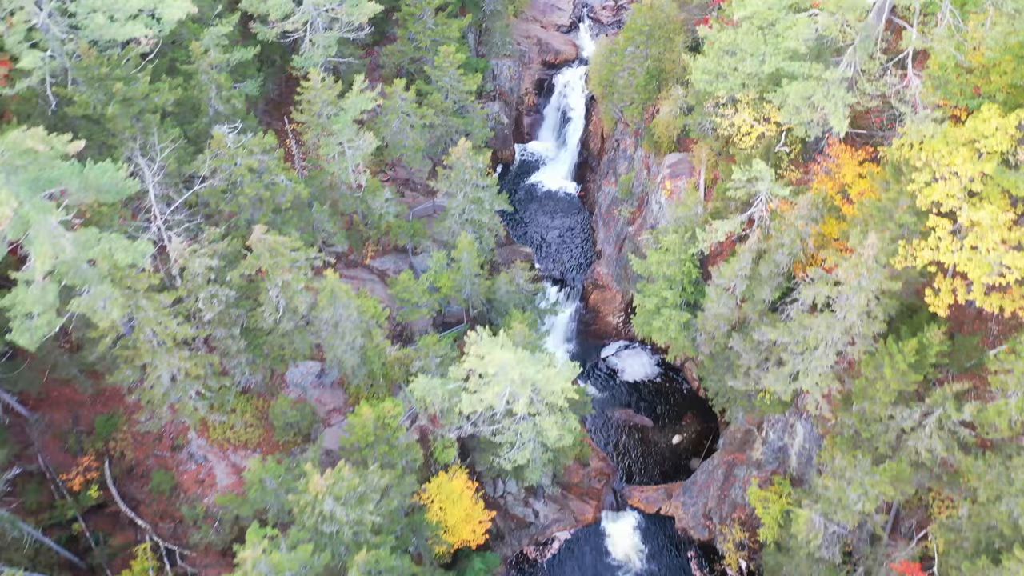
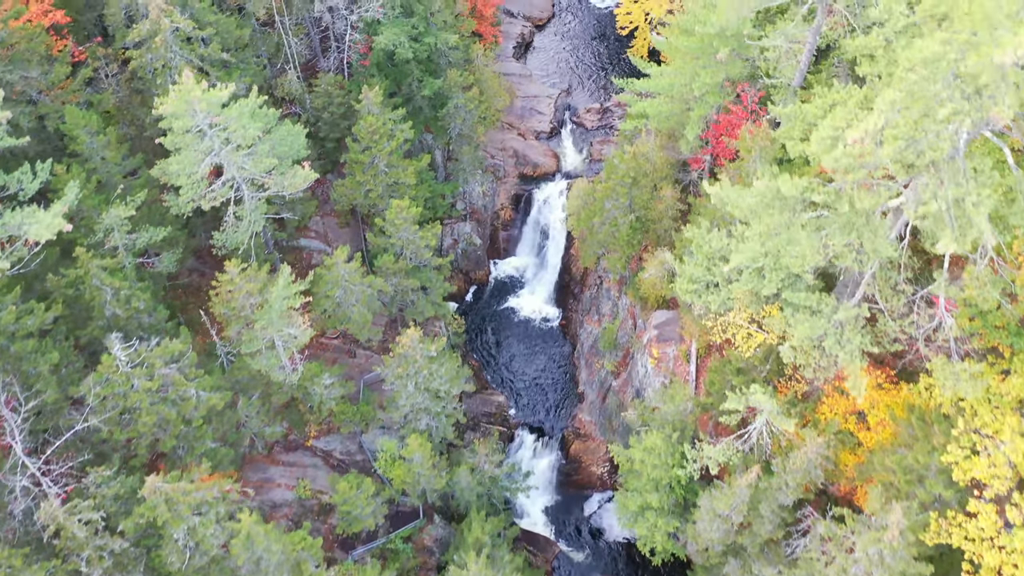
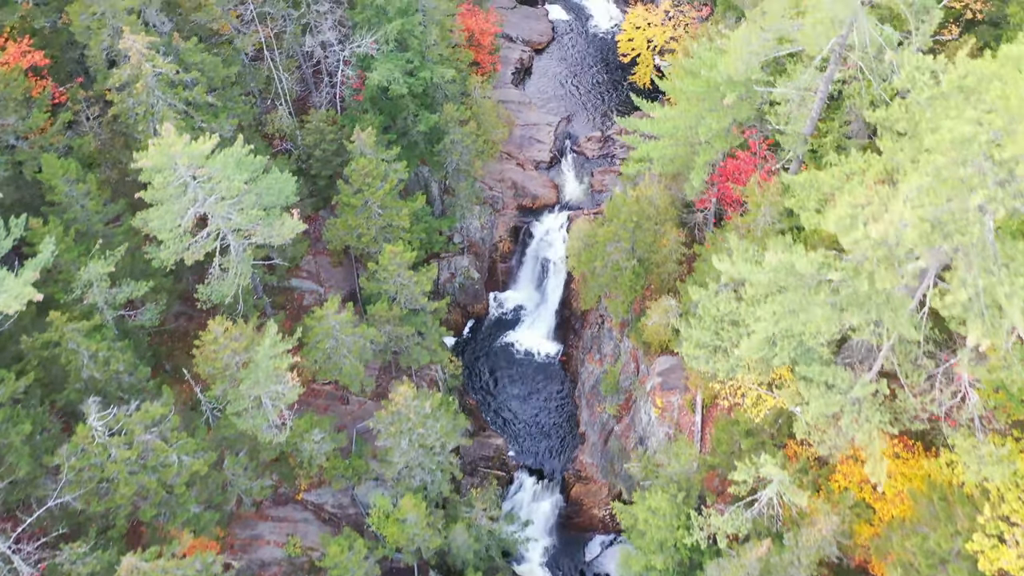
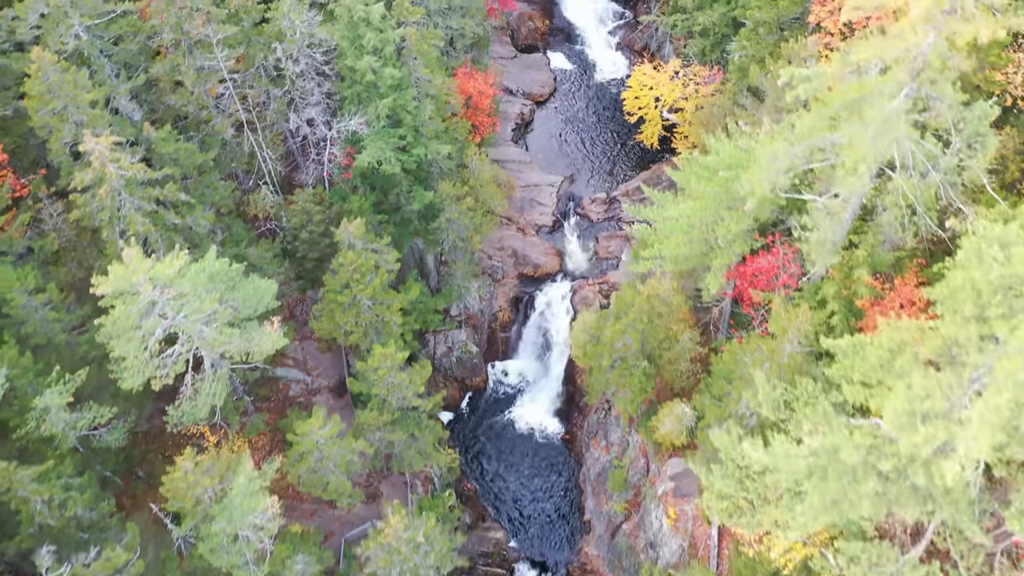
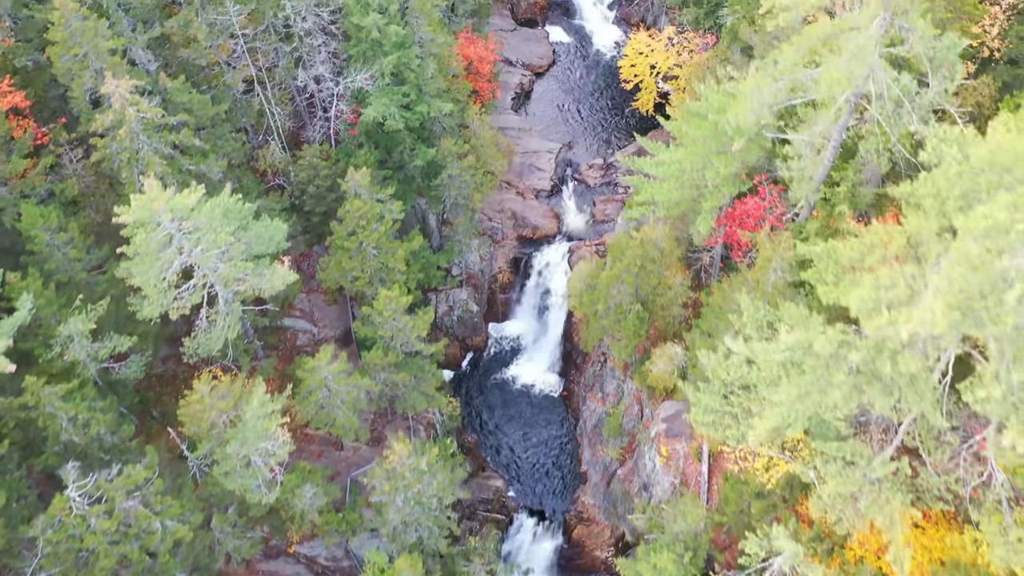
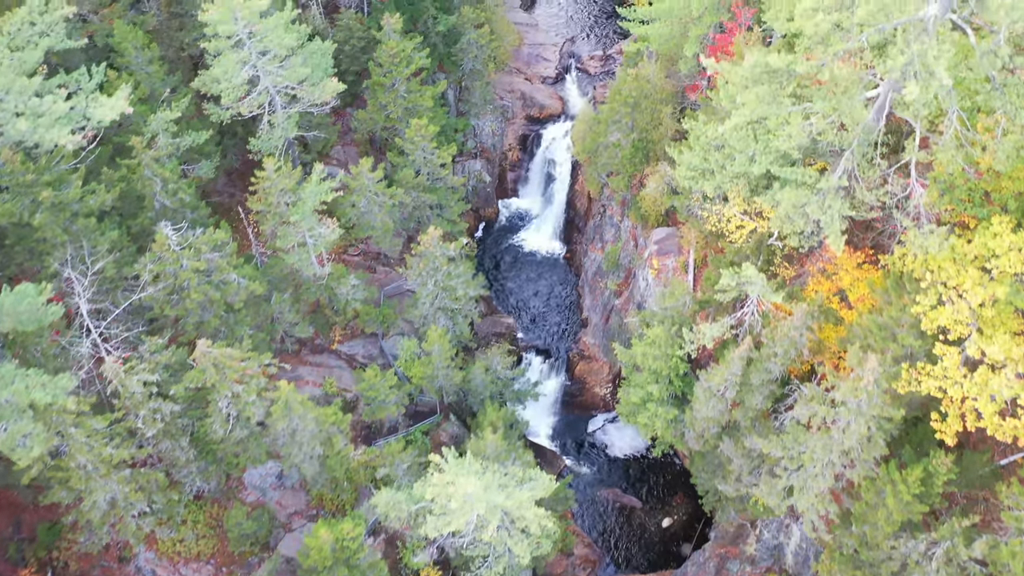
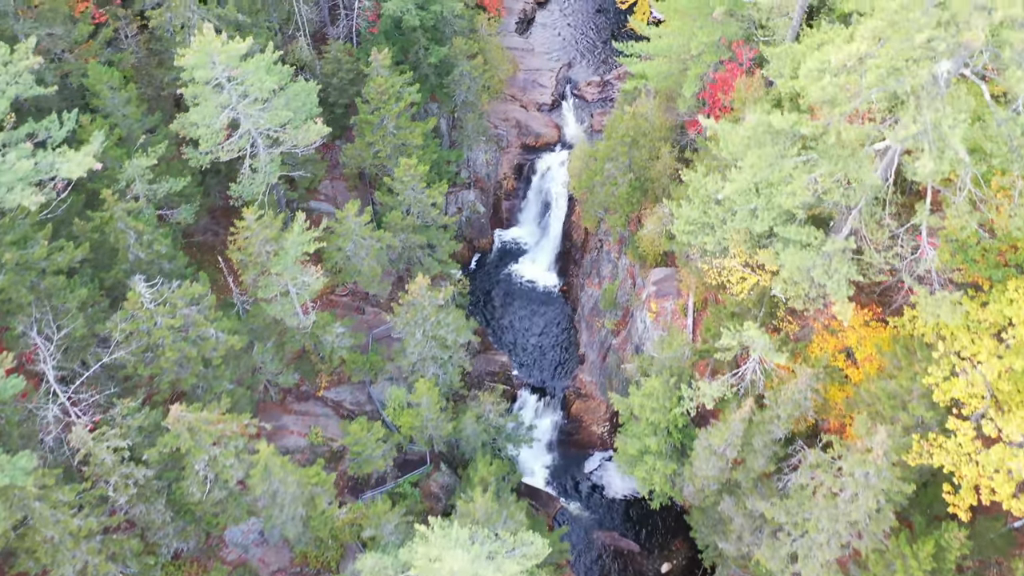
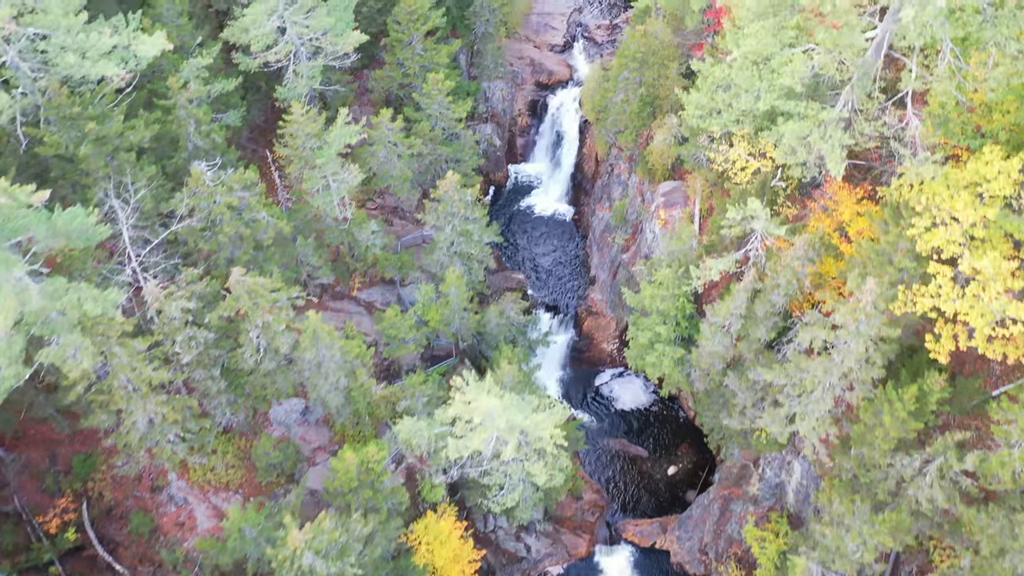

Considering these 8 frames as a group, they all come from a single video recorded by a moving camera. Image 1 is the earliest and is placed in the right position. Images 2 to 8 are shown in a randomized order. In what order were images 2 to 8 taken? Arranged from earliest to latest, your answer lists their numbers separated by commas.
8, 6, 7, 2, 3, 5, 4
